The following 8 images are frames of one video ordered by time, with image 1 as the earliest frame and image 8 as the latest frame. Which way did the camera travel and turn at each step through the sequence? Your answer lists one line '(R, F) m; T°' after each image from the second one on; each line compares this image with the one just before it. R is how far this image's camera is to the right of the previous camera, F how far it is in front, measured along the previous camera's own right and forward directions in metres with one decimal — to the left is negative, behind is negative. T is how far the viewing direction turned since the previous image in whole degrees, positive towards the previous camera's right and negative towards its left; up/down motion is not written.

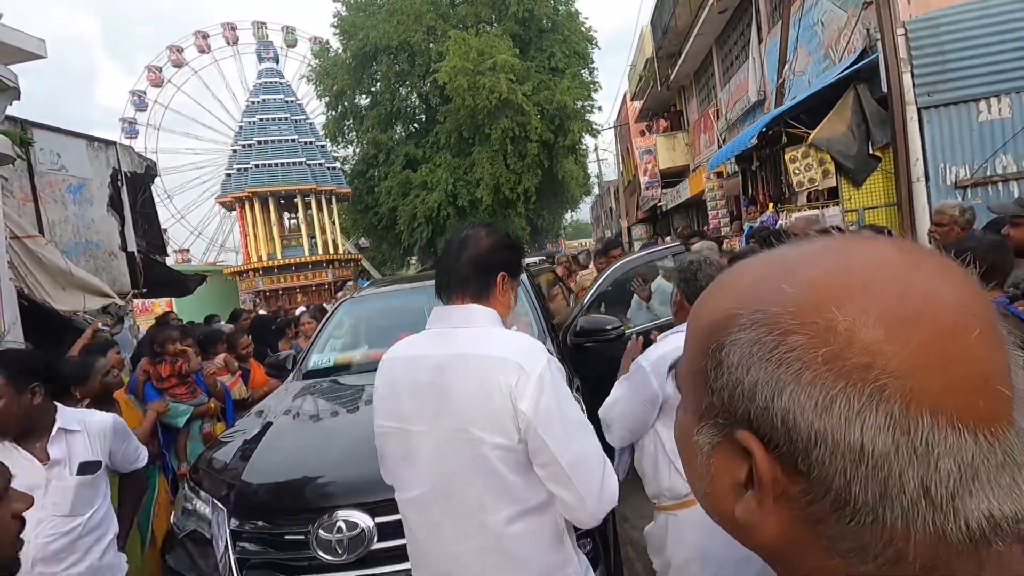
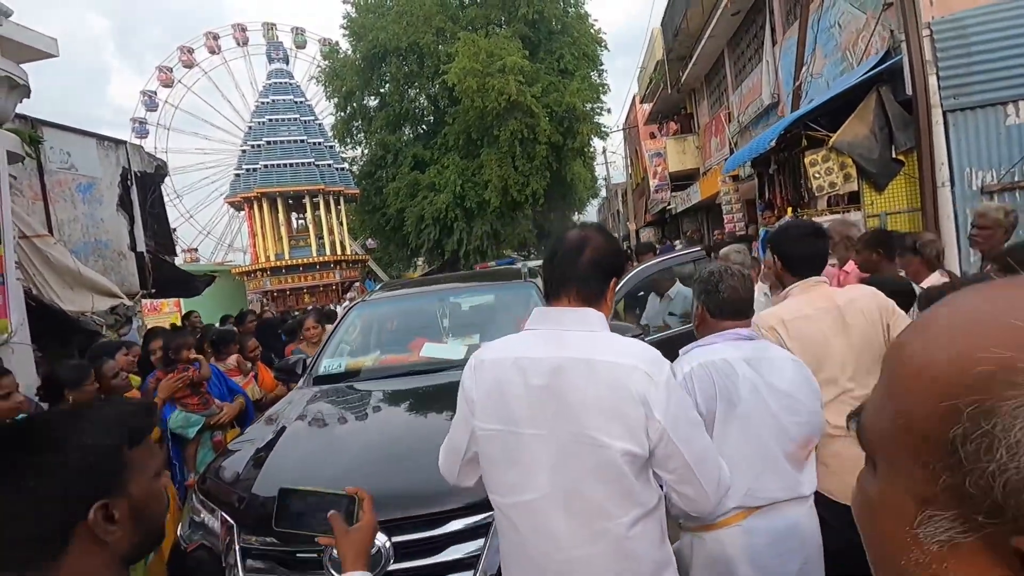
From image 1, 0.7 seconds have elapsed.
(-0.1, +0.1) m; -1°
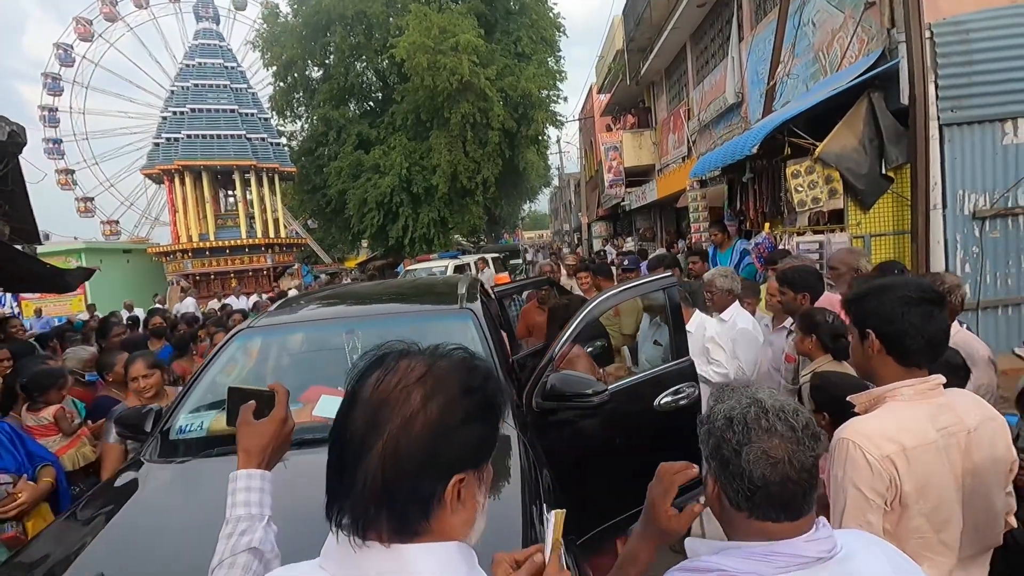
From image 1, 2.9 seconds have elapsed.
(+0.1, +0.8) m; +5°
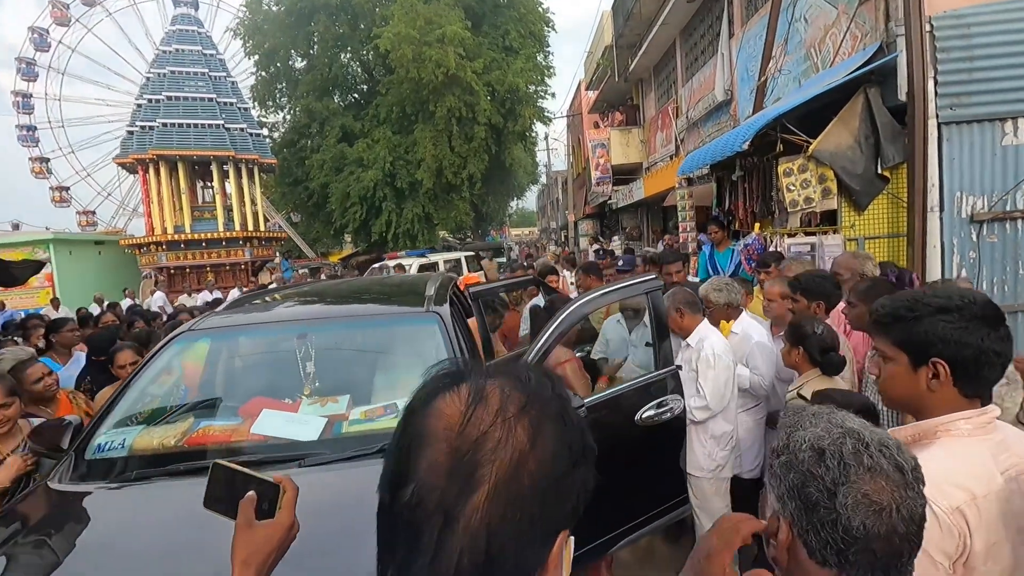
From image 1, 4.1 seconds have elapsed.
(+0.1, +0.3) m; +1°
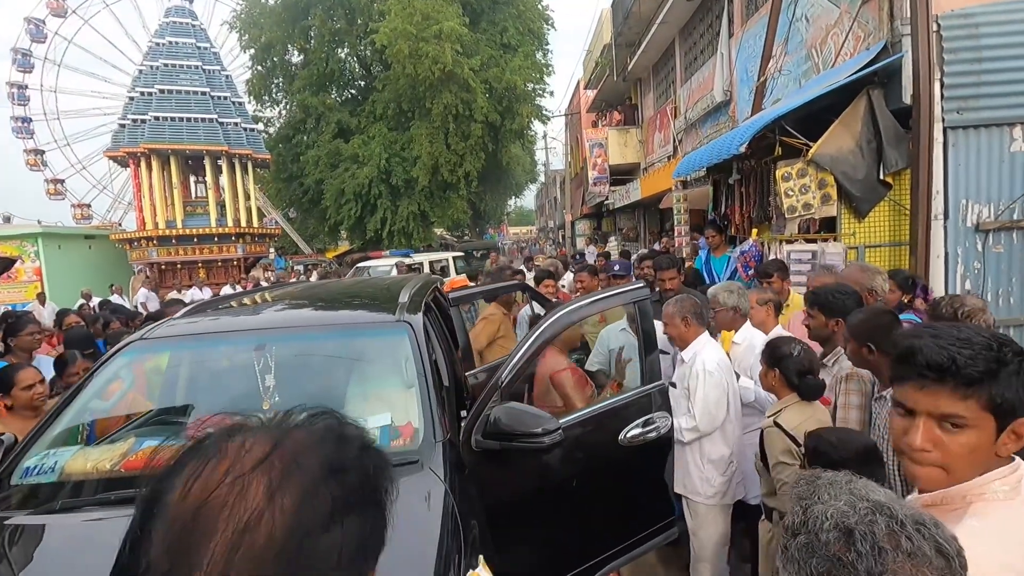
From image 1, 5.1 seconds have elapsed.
(+0.1, +0.2) m; 0°
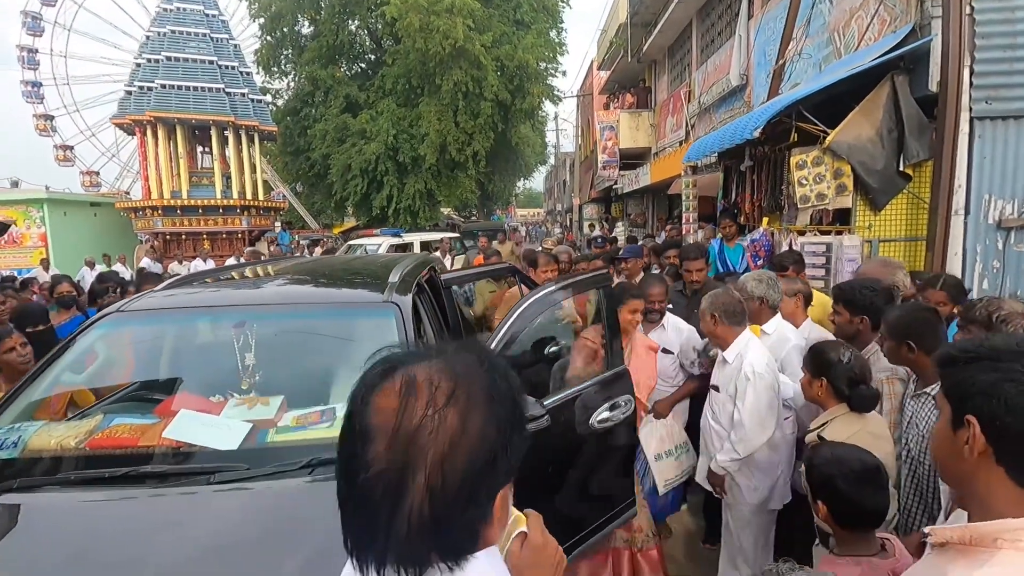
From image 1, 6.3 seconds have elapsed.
(+0.1, +0.2) m; -1°
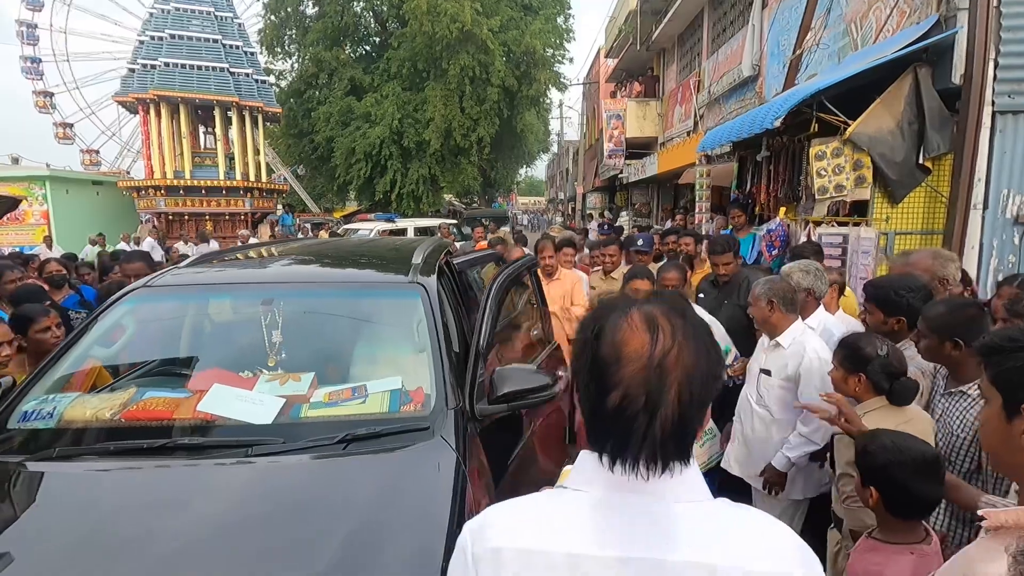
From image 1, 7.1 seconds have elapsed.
(-0.1, 0.0) m; 0°
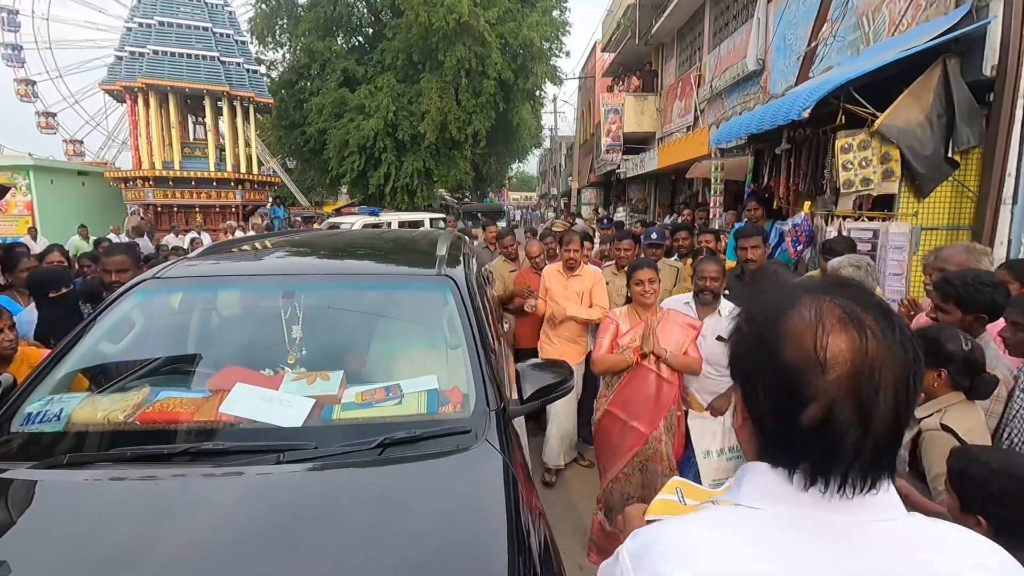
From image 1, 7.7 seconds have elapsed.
(-0.2, +0.2) m; +1°
